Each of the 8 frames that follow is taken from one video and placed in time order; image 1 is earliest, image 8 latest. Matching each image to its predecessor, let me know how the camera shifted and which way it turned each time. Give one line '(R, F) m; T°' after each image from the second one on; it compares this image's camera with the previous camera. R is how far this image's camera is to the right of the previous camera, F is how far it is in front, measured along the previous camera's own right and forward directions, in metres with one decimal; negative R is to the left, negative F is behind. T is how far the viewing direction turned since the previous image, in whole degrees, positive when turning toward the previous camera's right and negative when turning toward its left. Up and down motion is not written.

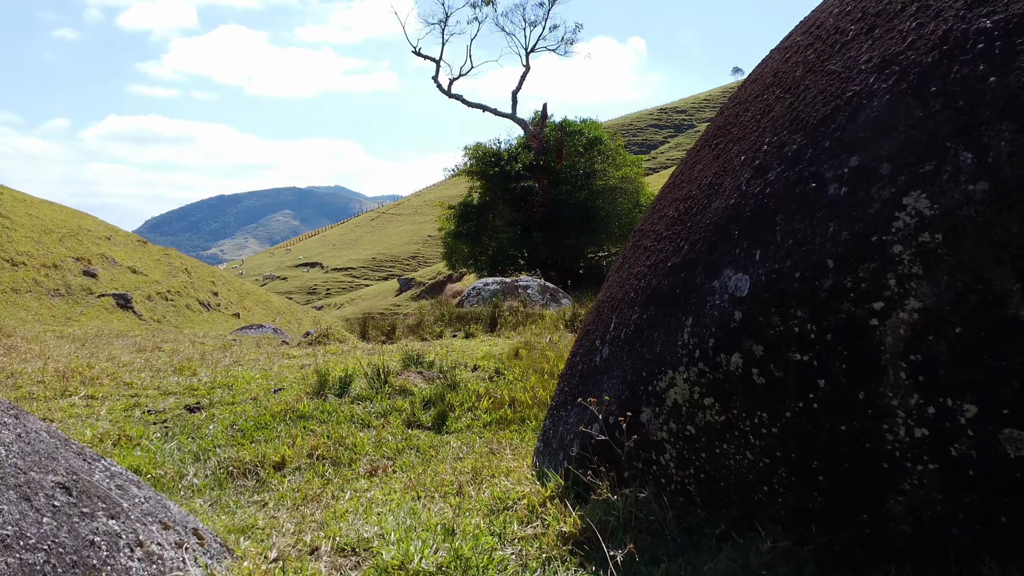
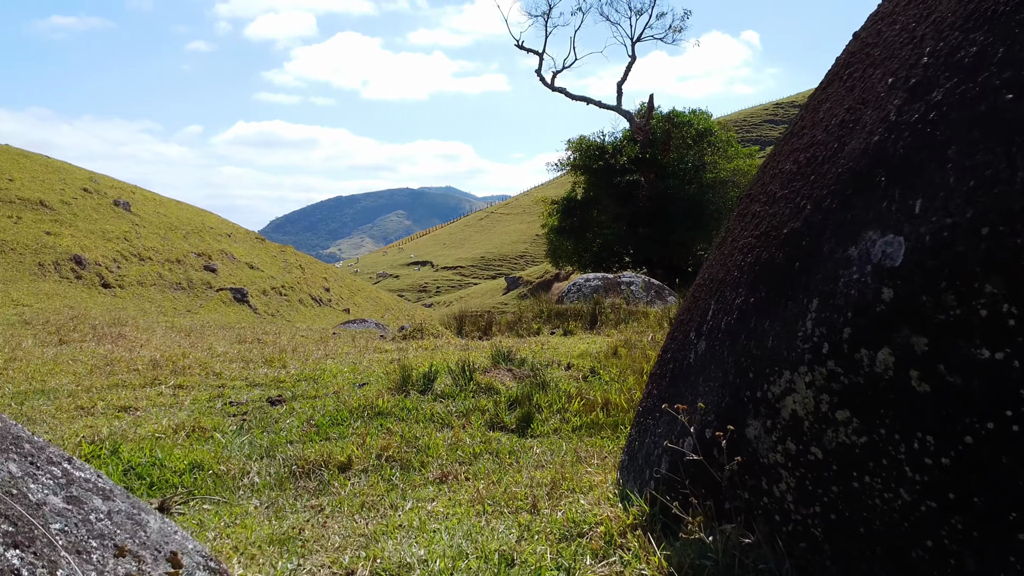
(+0.1, +0.7) m; -8°
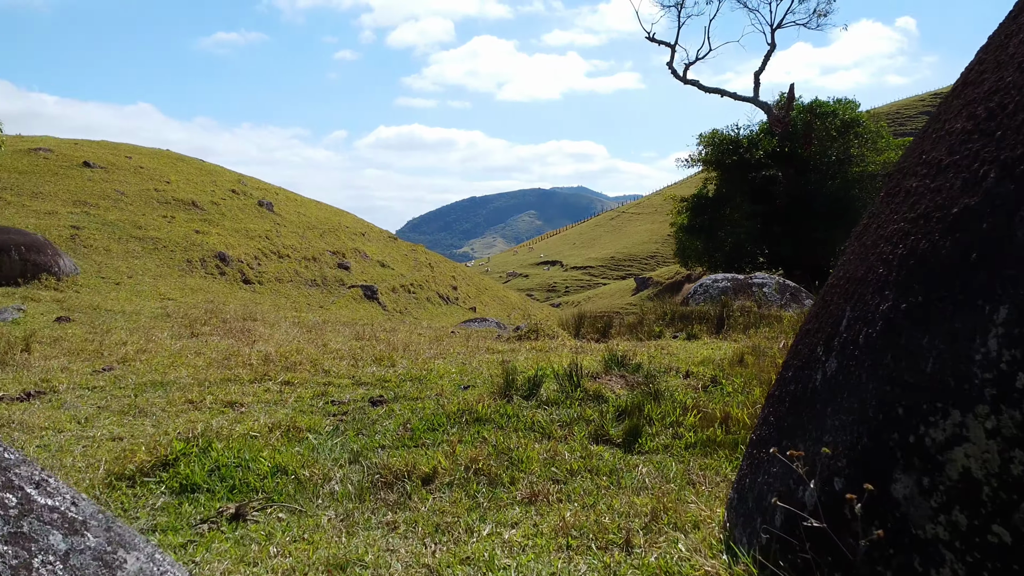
(+0.2, +0.6) m; -9°
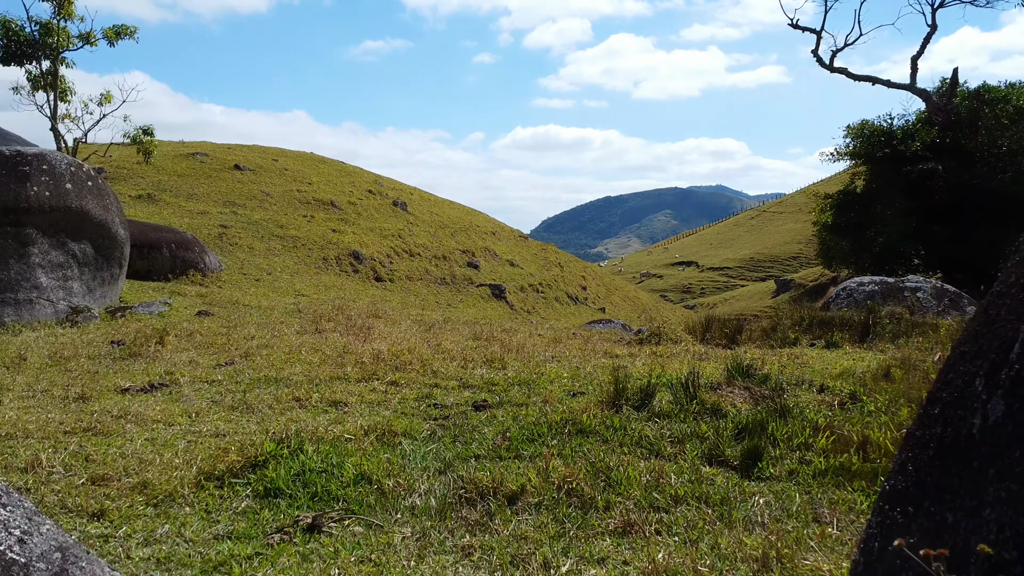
(+0.2, +0.5) m; -10°
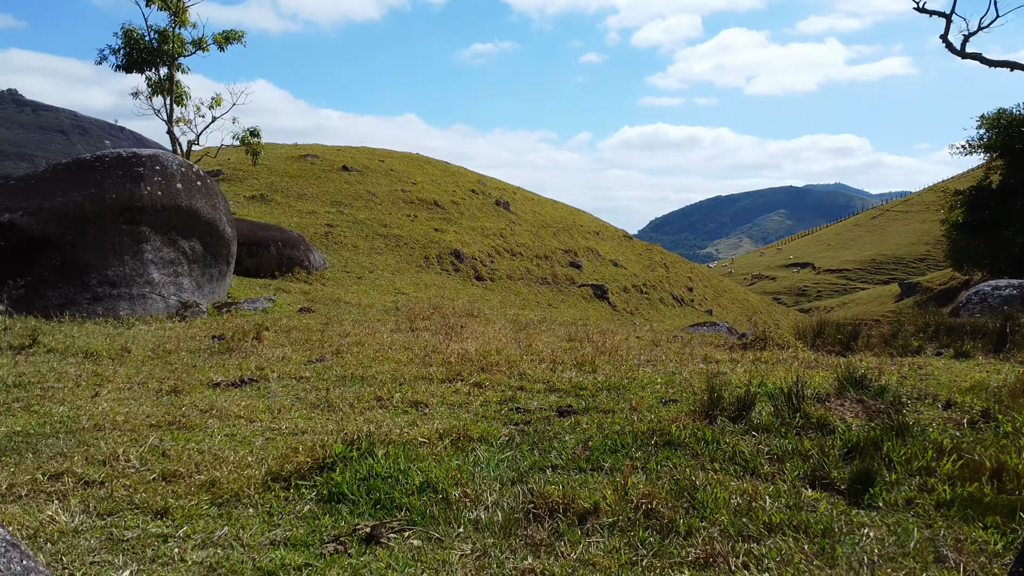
(+0.2, +0.4) m; -8°
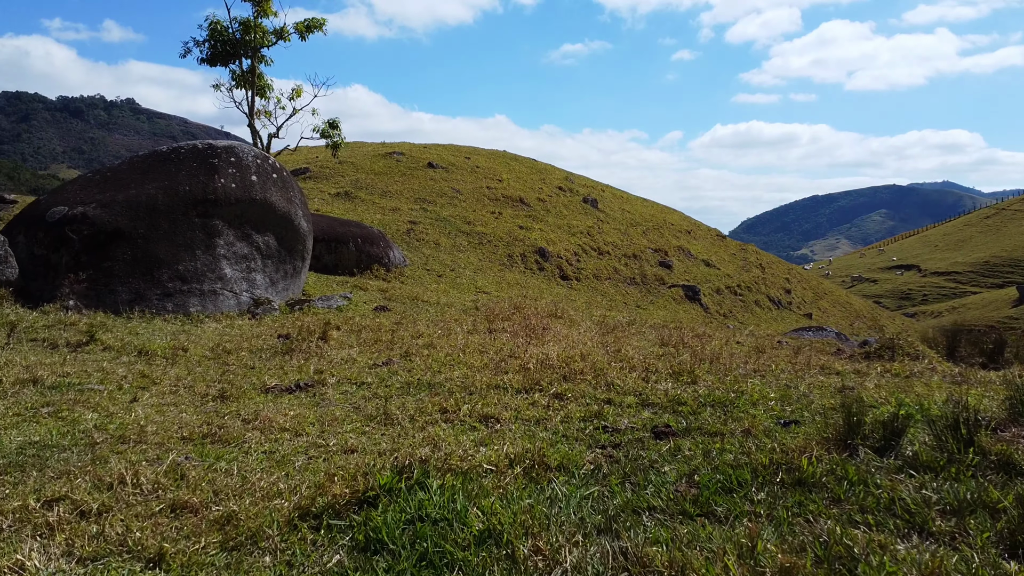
(0.0, +1.2) m; -6°
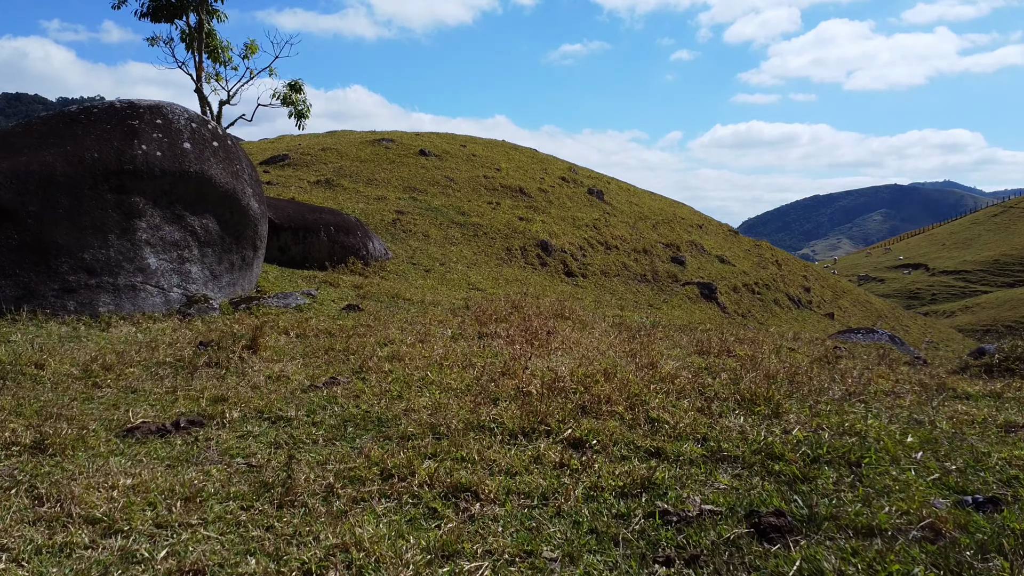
(+0.1, +2.9) m; 0°
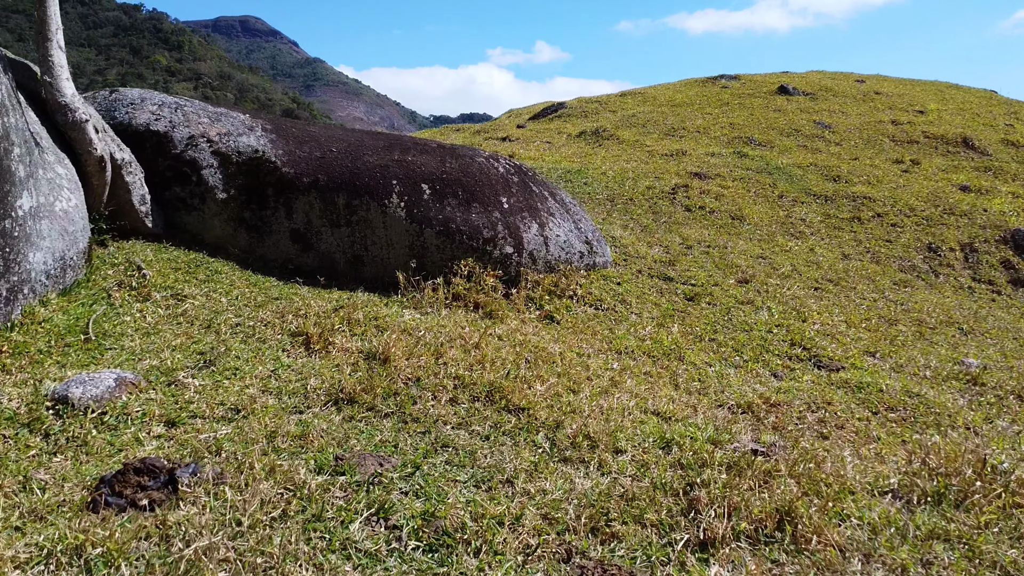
(0.0, -0.8) m; -5°
